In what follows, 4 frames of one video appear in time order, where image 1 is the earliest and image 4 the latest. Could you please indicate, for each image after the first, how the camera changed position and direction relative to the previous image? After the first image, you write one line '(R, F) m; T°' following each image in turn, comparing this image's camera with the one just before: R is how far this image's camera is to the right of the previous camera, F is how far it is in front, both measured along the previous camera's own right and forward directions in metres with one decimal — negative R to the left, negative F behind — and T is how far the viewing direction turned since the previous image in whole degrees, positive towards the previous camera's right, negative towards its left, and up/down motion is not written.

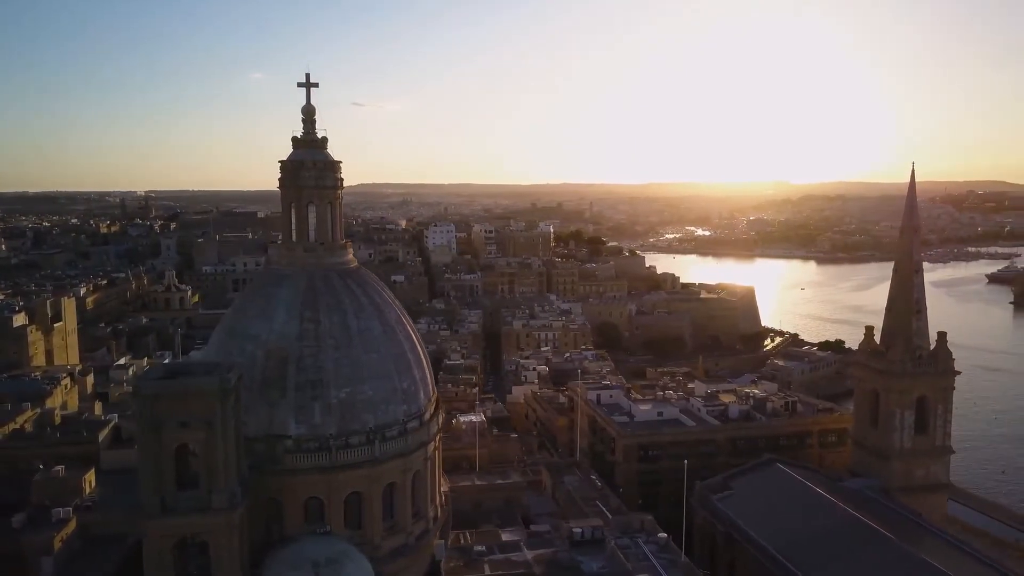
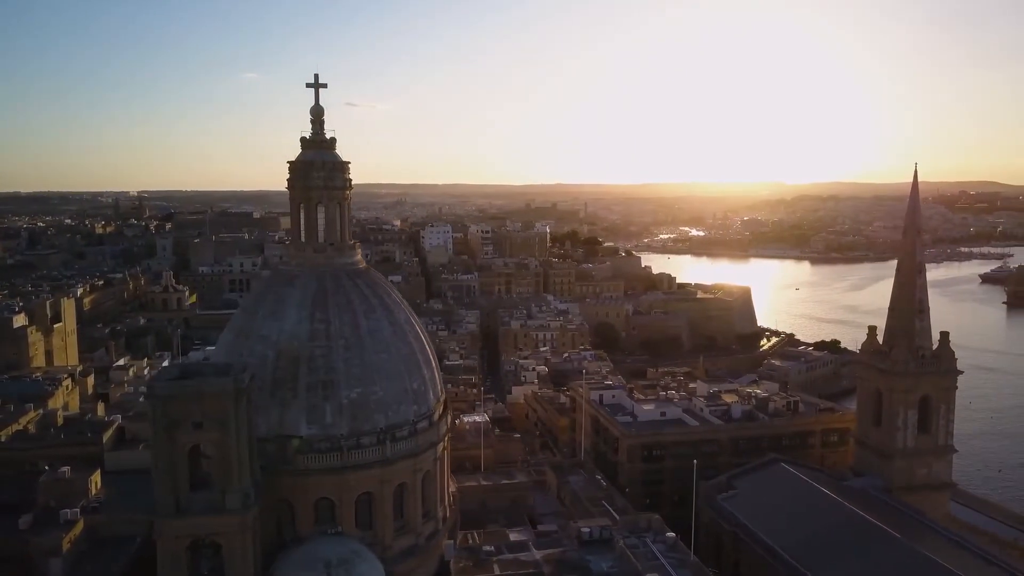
(+0.7, 0.0) m; 0°
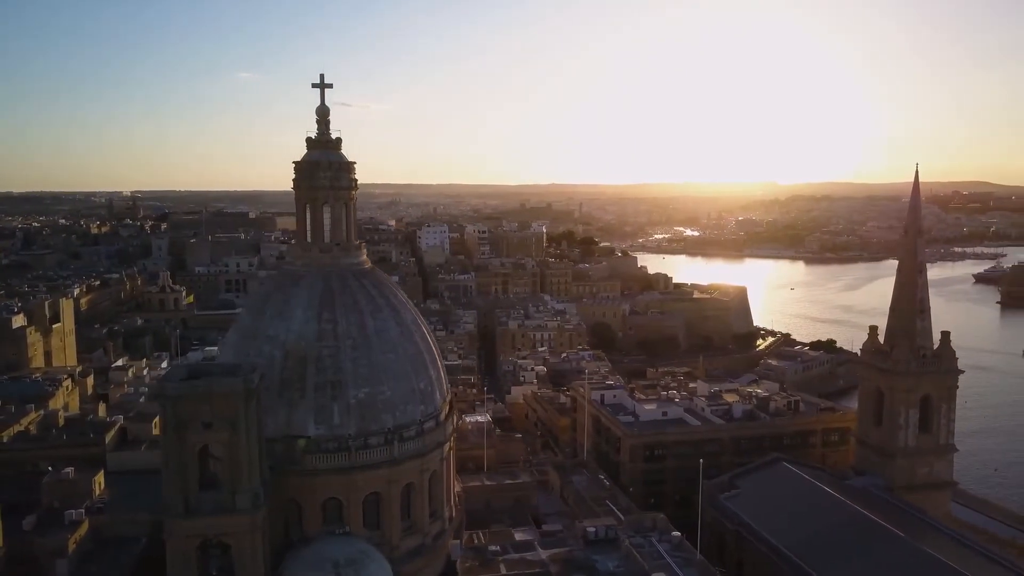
(+0.5, 0.0) m; 0°
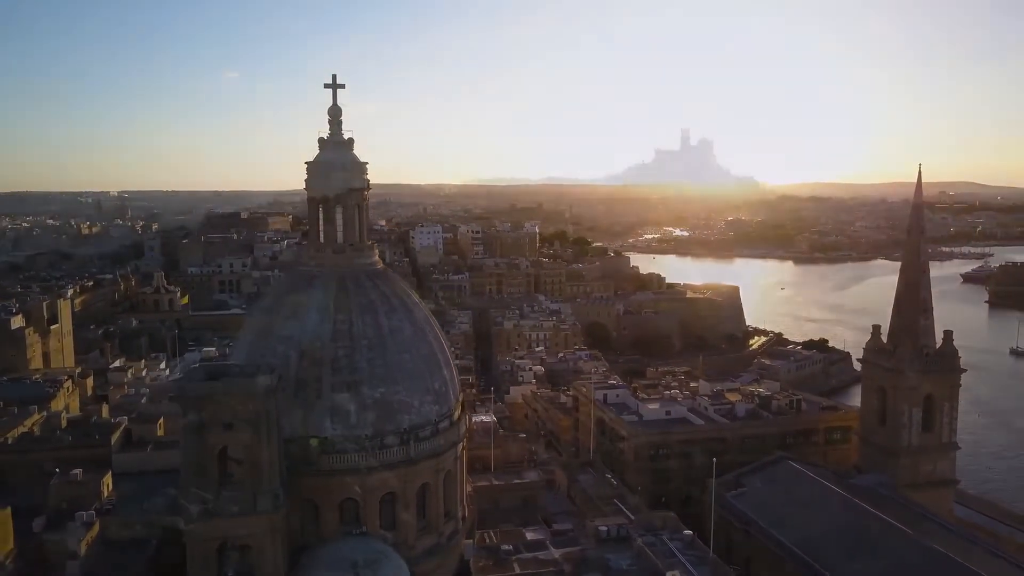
(+1.1, 0.0) m; 0°
